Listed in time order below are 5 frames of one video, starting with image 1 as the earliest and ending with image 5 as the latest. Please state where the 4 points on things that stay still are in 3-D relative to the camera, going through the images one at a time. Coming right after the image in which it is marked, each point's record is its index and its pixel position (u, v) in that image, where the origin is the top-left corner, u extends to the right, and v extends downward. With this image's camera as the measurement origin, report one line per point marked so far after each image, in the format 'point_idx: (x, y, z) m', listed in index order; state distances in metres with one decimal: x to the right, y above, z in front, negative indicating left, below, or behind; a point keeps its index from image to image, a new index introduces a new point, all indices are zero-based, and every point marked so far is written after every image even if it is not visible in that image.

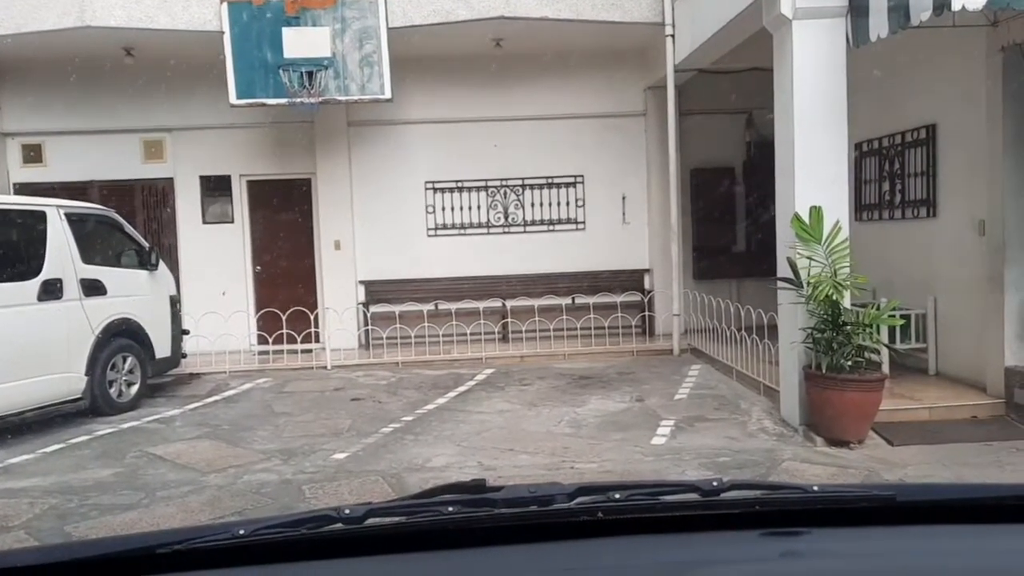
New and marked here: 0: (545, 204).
0: (+0.4, +1.1, +11.1) m
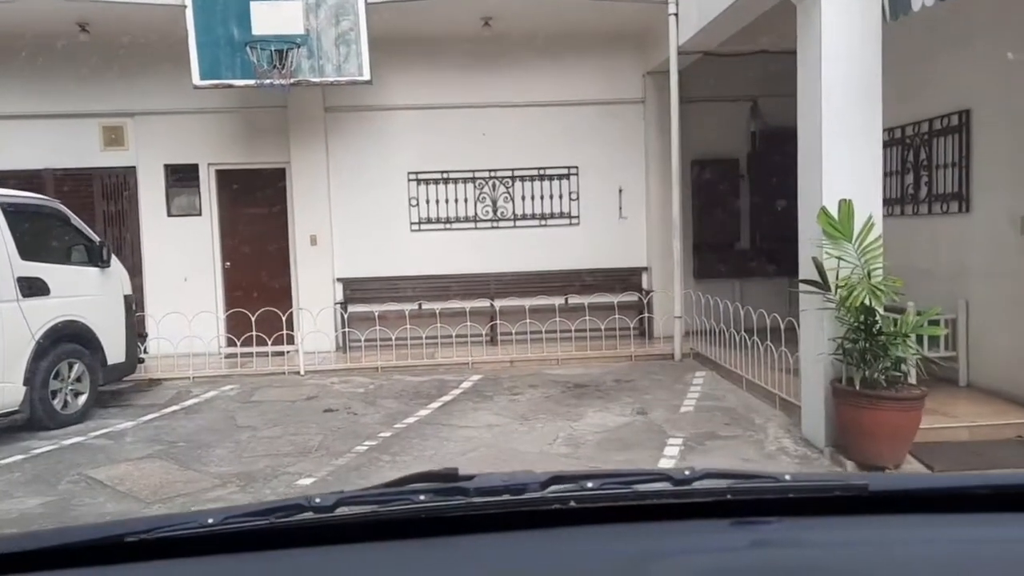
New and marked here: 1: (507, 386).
0: (+0.3, +1.1, +10.4) m
1: (0.0, -1.0, +8.3) m
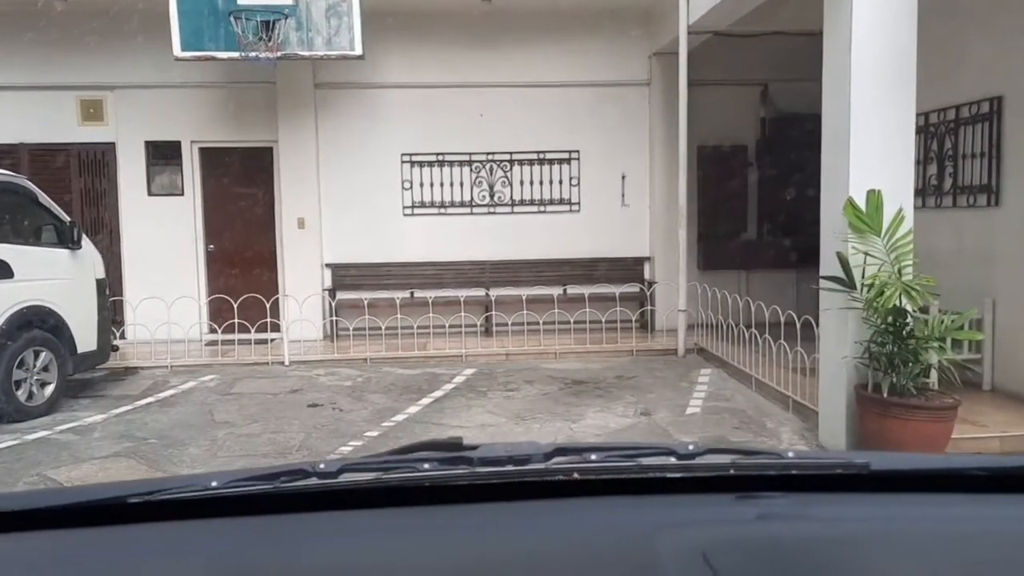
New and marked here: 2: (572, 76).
0: (+0.3, +1.2, +9.9) m
1: (-0.1, -0.9, +7.9) m
2: (+0.7, +2.4, +9.8) m
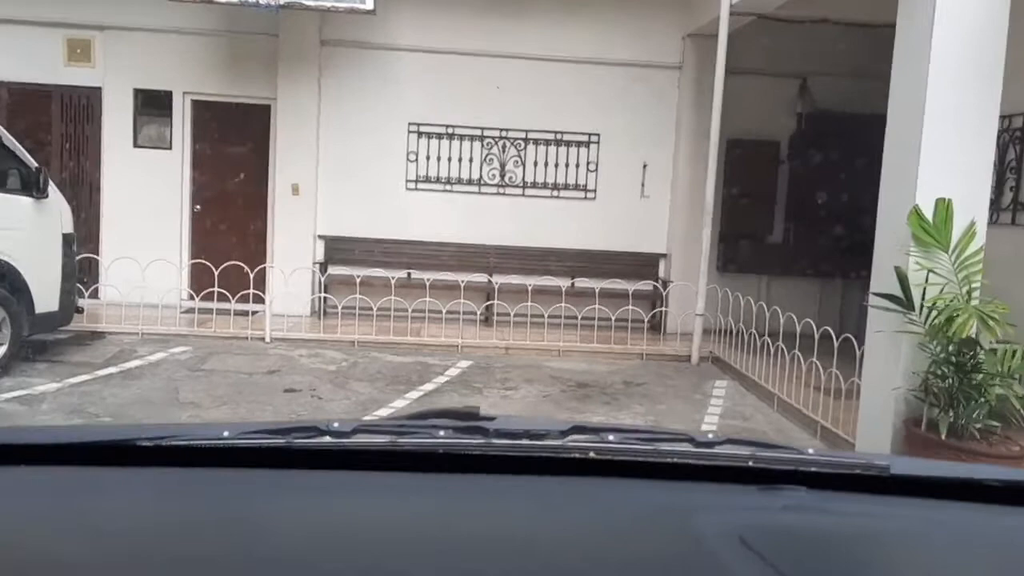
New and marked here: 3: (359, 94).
0: (+0.4, +1.3, +9.2) m
1: (-0.1, -0.8, +7.2) m
2: (+0.9, +2.5, +9.1) m
3: (-1.6, +2.0, +9.0) m
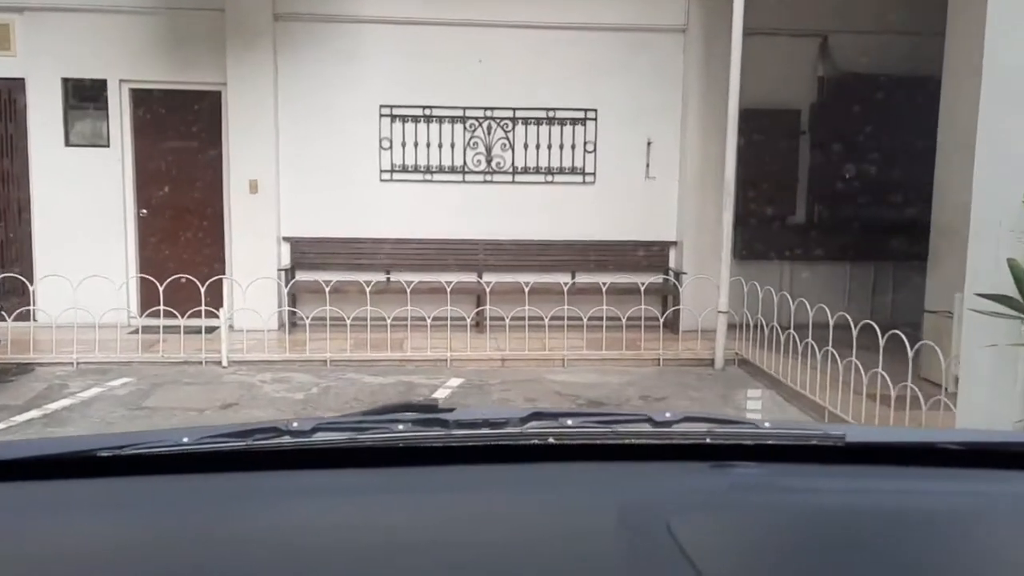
0: (+0.3, +1.4, +8.1) m
1: (-0.1, -0.8, +6.2) m
2: (+0.7, +2.5, +8.0) m
3: (-1.8, +2.0, +7.9) m
